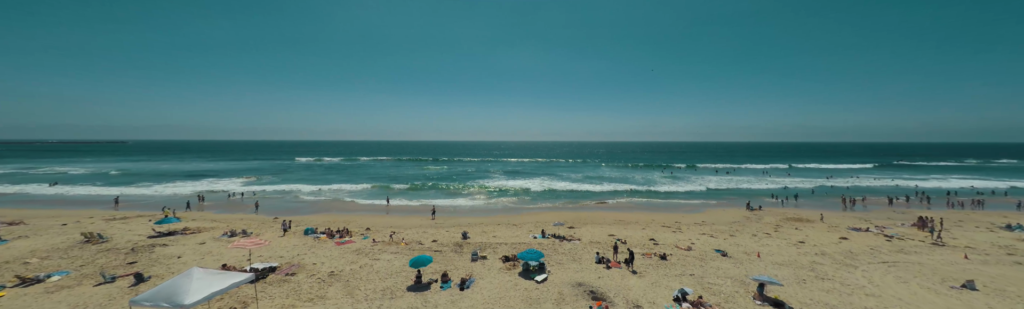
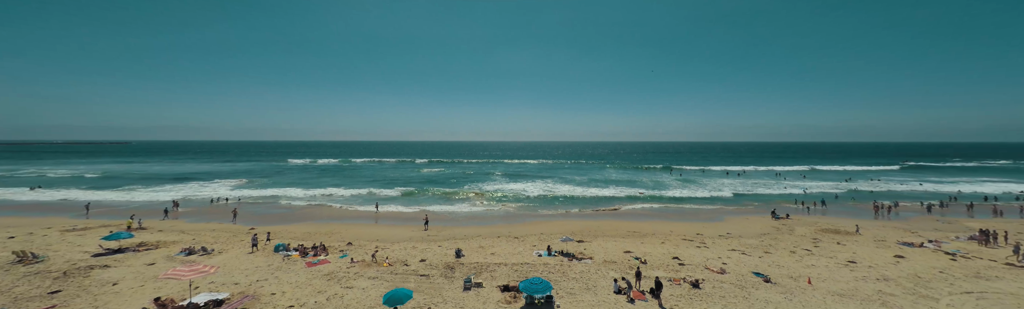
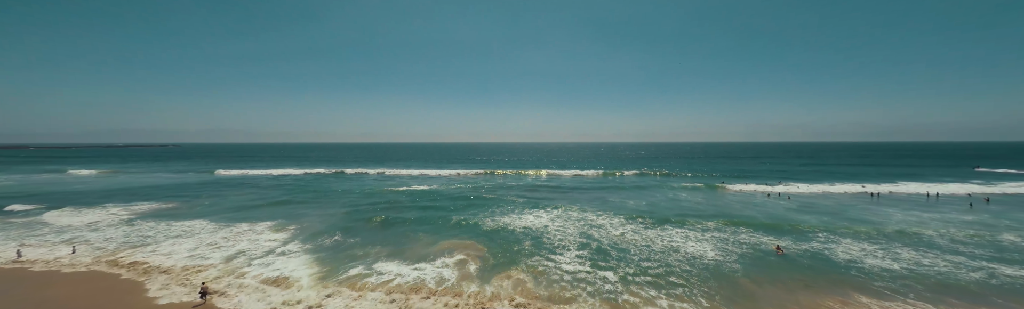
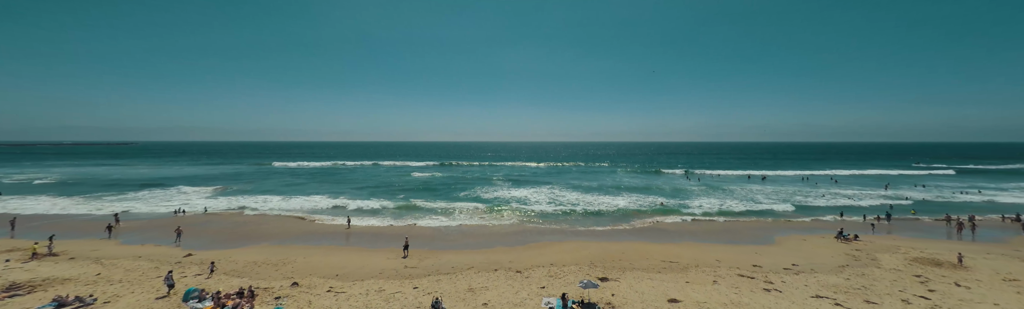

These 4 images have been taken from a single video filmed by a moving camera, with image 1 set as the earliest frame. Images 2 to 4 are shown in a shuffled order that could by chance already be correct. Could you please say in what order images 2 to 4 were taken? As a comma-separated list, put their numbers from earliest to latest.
2, 4, 3
